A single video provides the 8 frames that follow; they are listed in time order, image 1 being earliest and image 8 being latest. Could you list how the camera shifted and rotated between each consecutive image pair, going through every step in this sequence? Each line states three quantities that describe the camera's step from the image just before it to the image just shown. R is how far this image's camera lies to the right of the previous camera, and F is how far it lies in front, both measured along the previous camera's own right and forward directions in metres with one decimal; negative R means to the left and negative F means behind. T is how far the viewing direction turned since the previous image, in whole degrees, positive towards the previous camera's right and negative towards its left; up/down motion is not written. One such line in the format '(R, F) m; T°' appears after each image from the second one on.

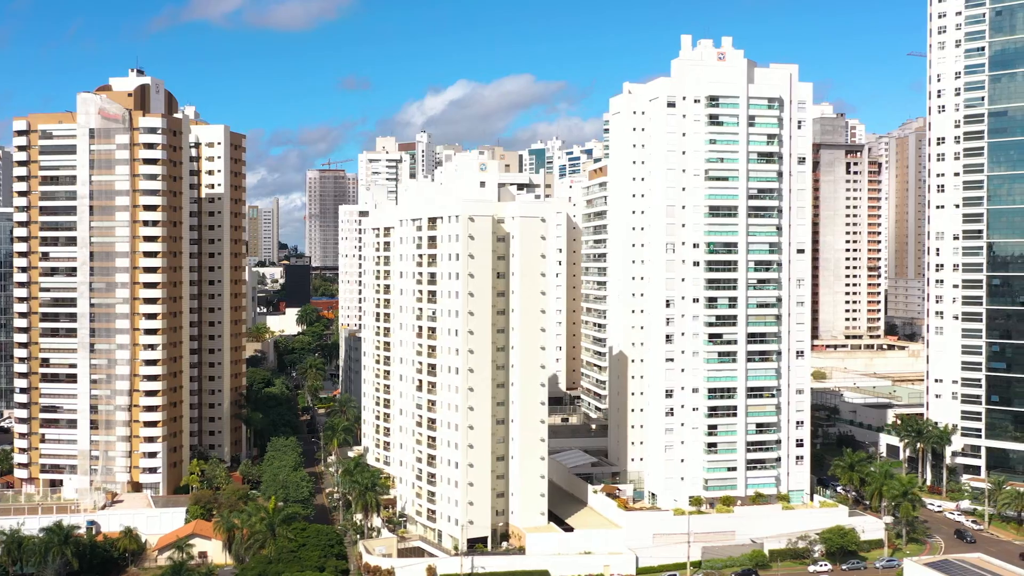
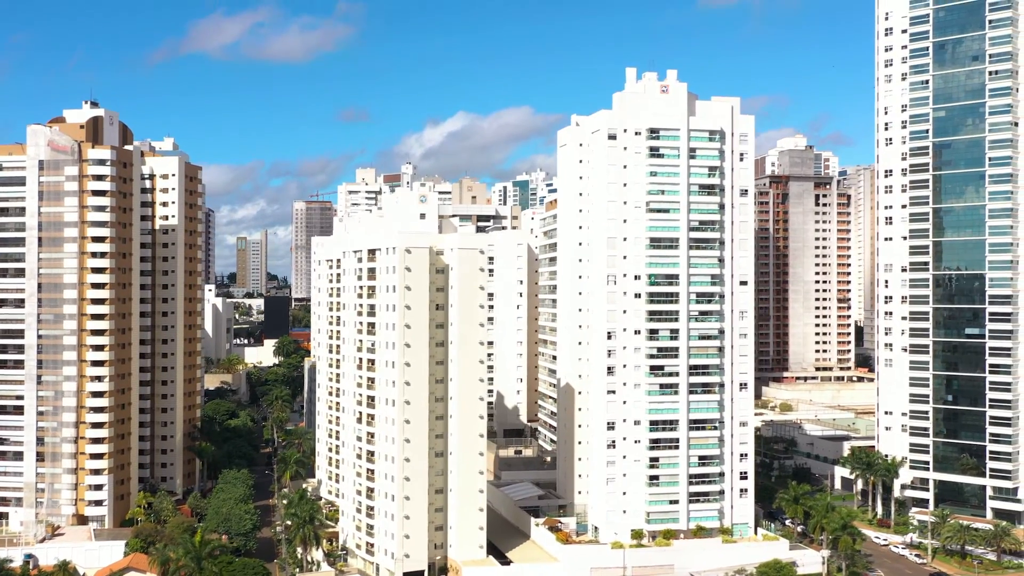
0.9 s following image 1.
(+4.3, 0.0) m; 0°
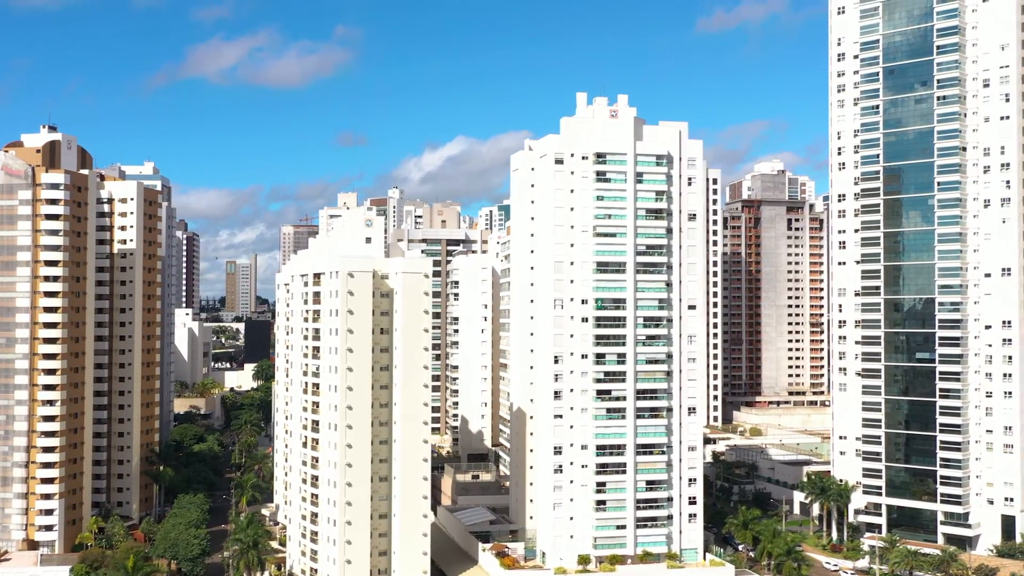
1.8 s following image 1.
(+3.9, 0.0) m; 0°
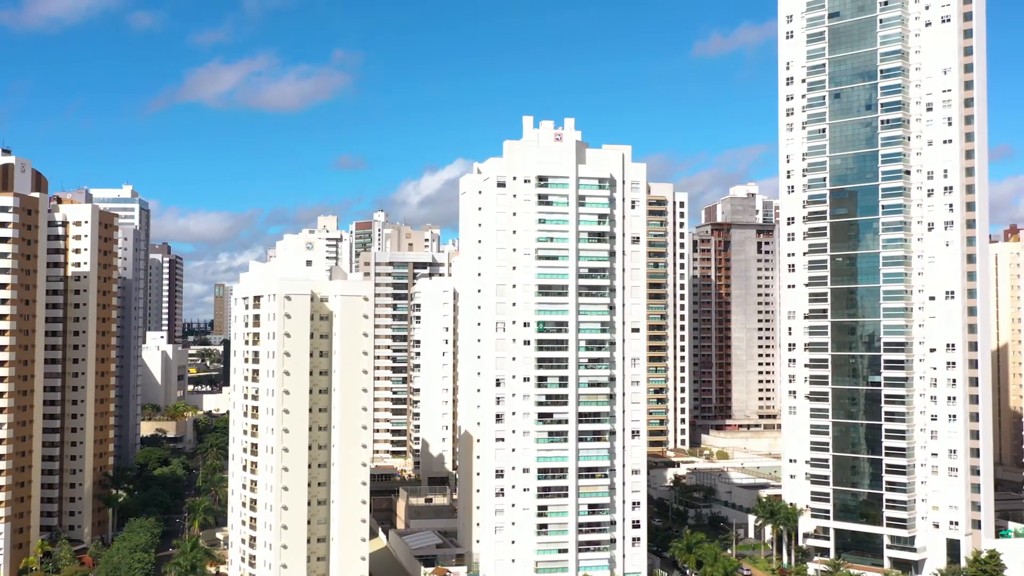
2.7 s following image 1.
(+4.3, 0.0) m; 0°
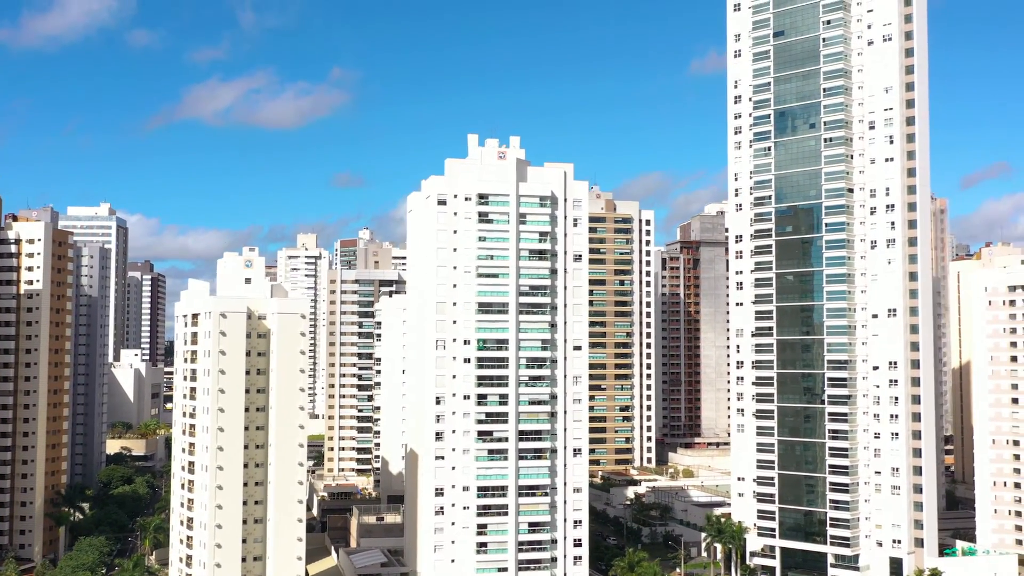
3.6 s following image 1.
(+4.4, 0.0) m; 0°
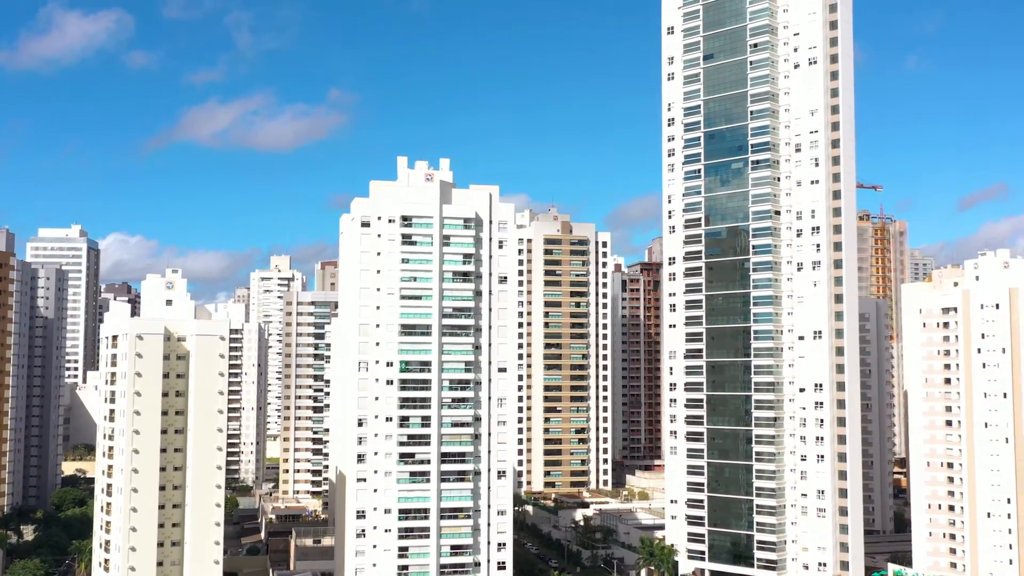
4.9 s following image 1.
(+5.7, 0.0) m; 0°
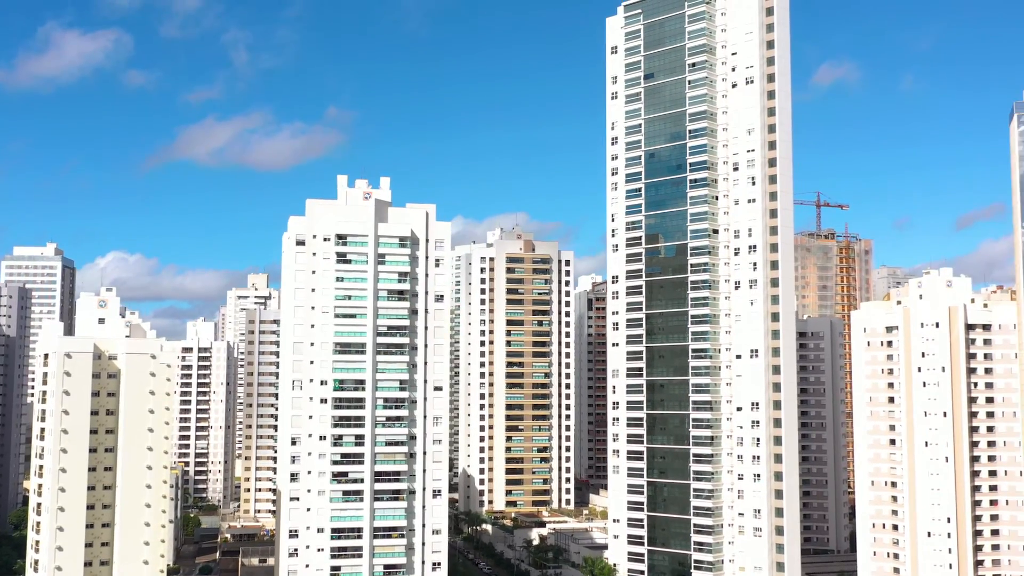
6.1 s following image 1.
(+4.9, 0.0) m; 0°
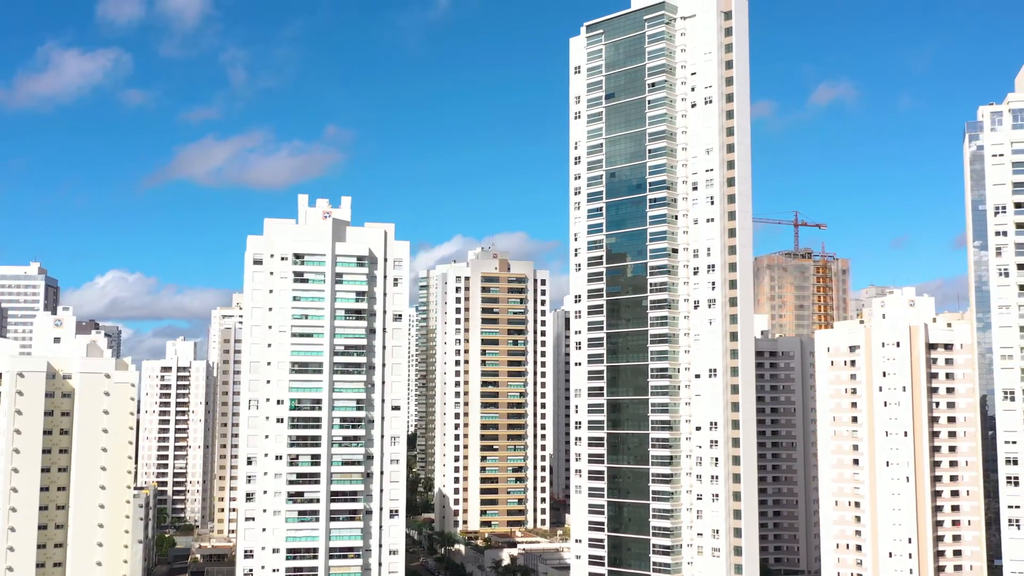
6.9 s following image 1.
(+3.2, 0.0) m; 0°
